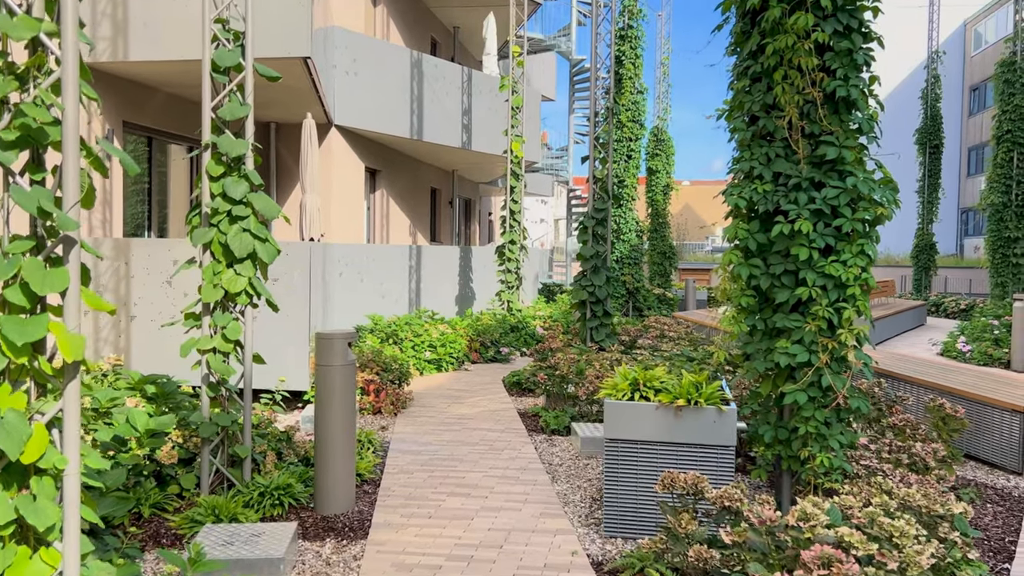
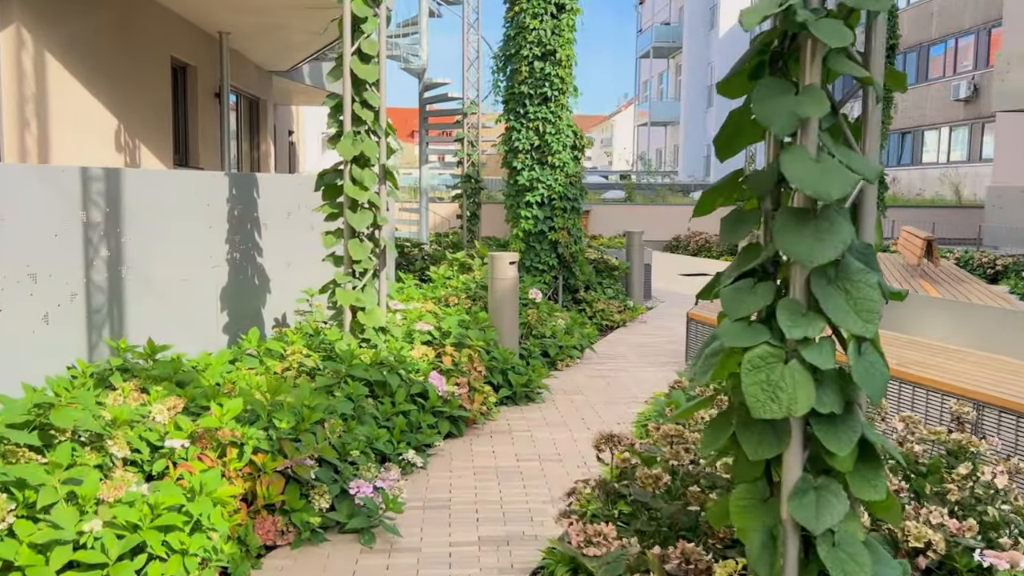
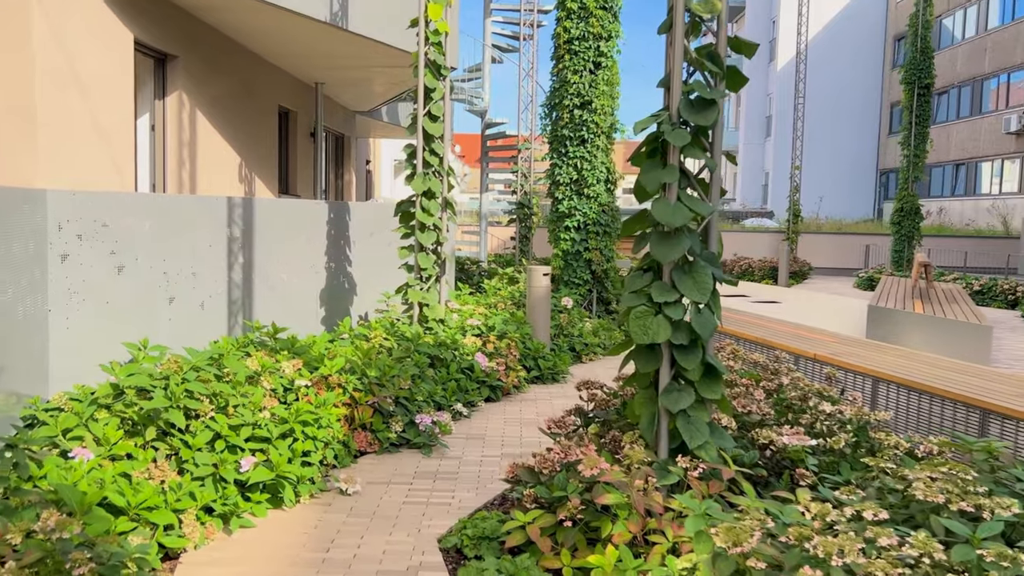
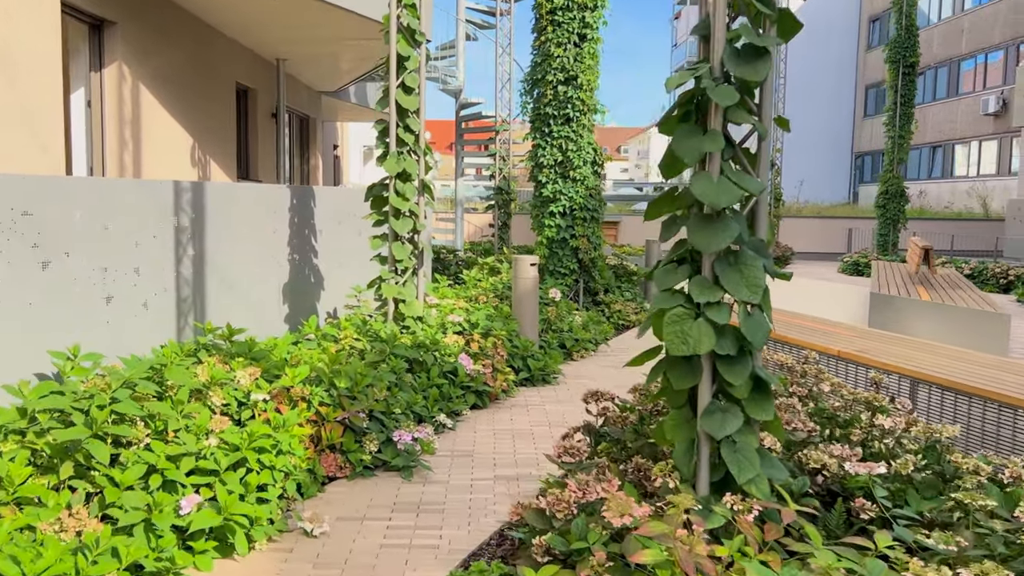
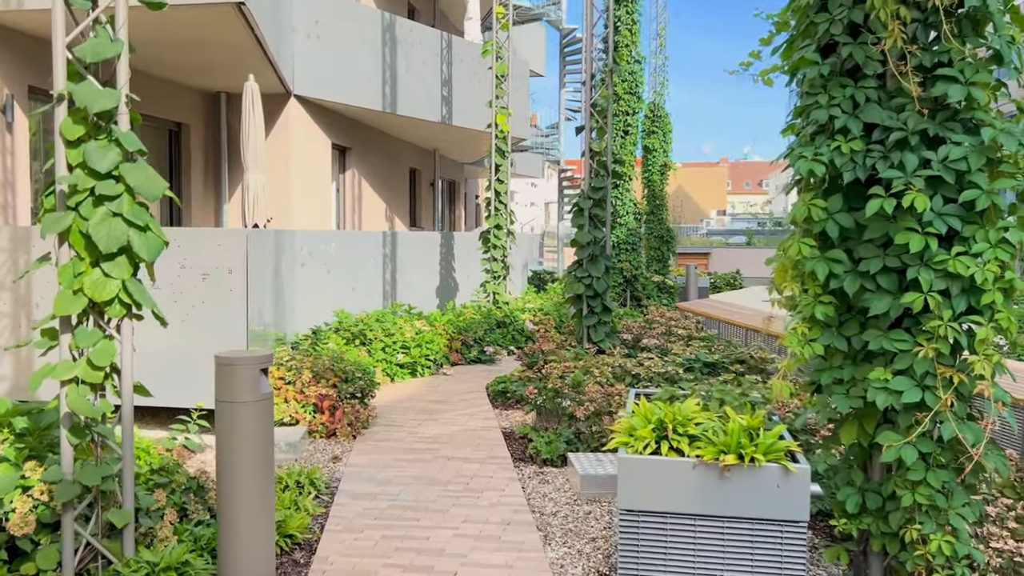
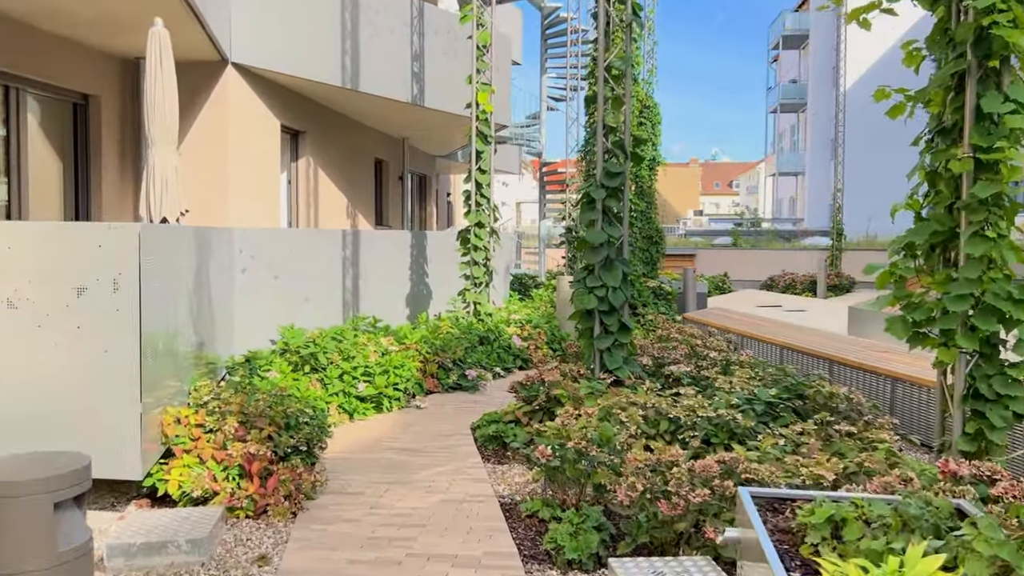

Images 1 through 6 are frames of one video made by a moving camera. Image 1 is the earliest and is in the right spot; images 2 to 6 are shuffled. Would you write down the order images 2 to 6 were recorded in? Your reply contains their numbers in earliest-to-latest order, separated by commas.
5, 6, 3, 4, 2
